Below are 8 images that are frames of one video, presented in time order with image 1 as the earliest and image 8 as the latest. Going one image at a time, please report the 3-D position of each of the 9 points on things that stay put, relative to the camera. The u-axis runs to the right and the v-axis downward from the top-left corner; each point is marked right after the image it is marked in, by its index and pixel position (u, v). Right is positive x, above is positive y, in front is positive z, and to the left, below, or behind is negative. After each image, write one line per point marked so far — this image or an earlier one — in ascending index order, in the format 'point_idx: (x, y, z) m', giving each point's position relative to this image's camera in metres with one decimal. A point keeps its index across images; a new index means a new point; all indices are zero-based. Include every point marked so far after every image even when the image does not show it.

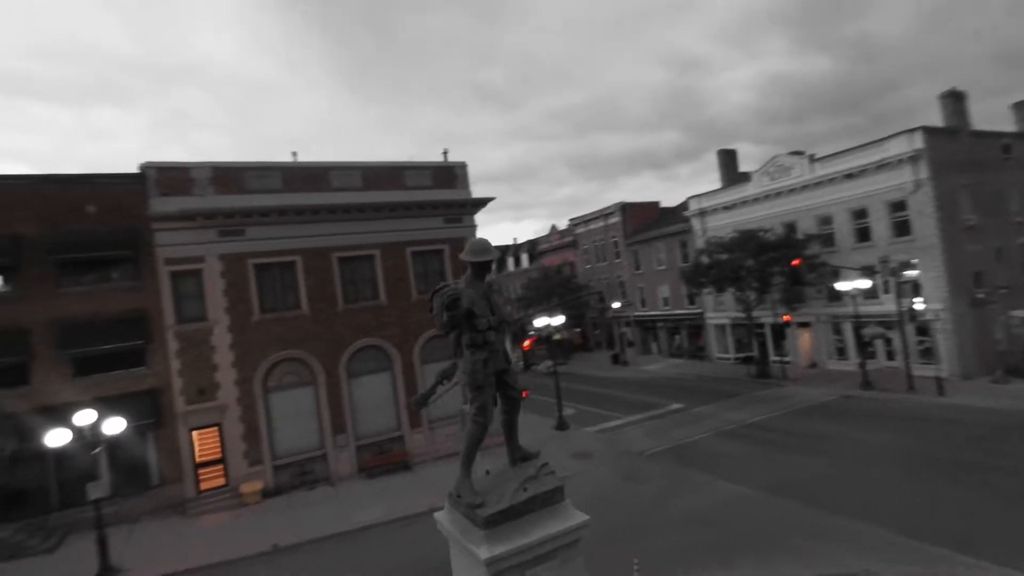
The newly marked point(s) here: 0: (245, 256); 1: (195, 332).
0: (-9.7, +1.1, +19.0) m
1: (-11.0, -1.5, +18.1) m
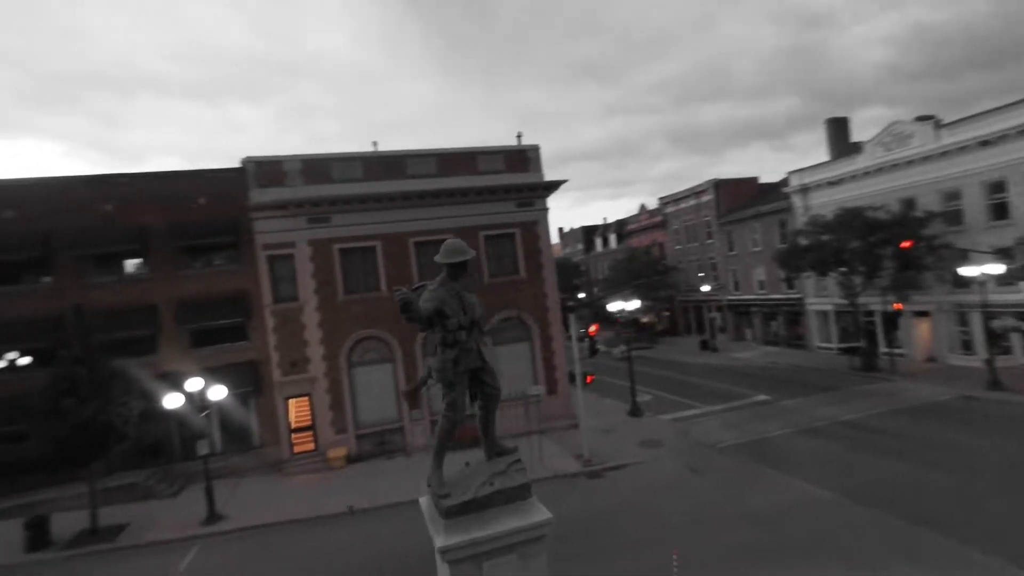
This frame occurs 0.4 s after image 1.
0: (-7.1, +1.8, +20.5) m
1: (-8.6, -0.9, +20.0) m
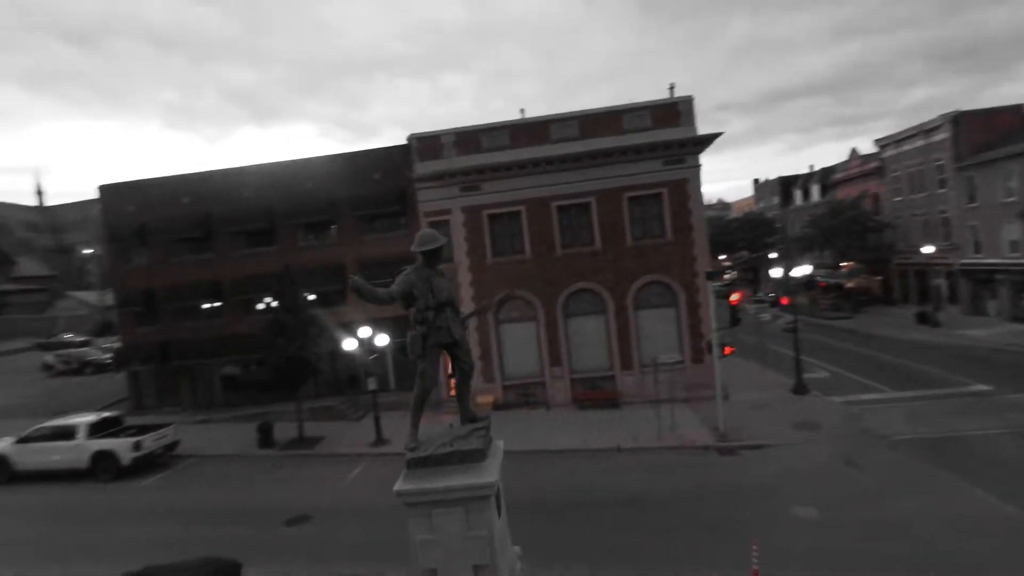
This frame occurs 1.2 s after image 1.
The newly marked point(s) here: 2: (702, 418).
0: (-1.3, +3.4, +22.2) m
1: (-2.9, +0.7, +22.5) m
2: (+7.0, -4.8, +19.2) m
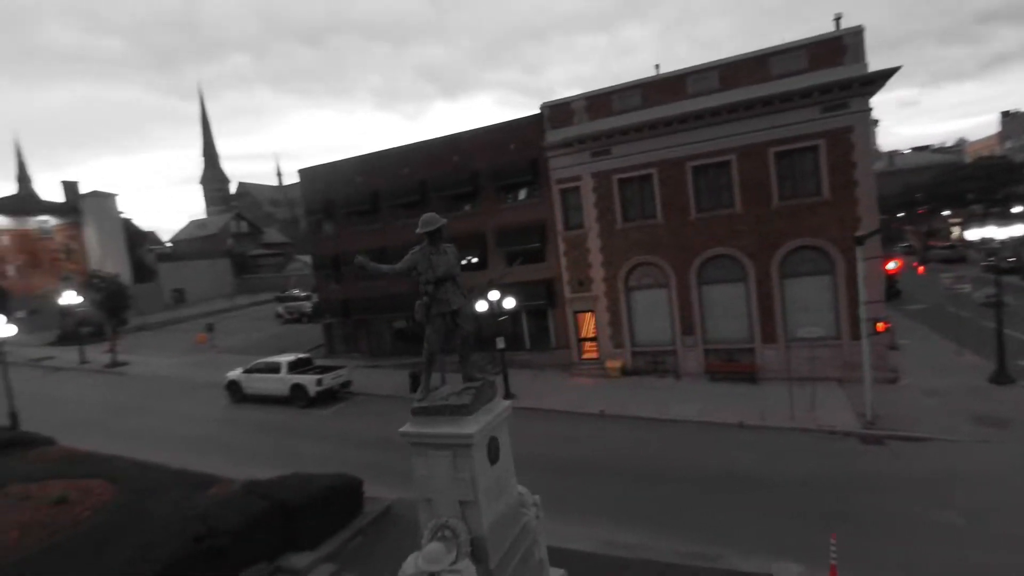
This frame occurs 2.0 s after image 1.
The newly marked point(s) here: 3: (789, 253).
0: (+4.2, +4.8, +22.0) m
1: (+2.8, +2.2, +22.9) m
2: (+11.1, -3.7, +17.0) m
3: (+10.6, +1.3, +19.9) m
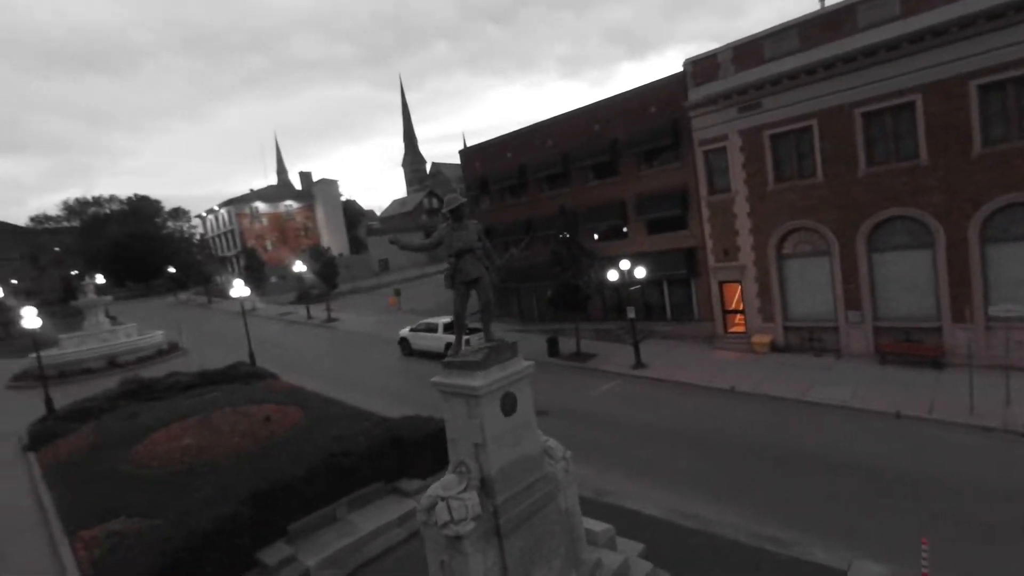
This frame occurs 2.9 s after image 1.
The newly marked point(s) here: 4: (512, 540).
0: (+9.5, +6.0, +19.9) m
1: (+8.5, +3.5, +21.4) m
2: (+14.4, -2.8, +13.4) m
3: (+14.8, +2.3, +15.9) m
4: (0.0, -3.1, +6.4) m
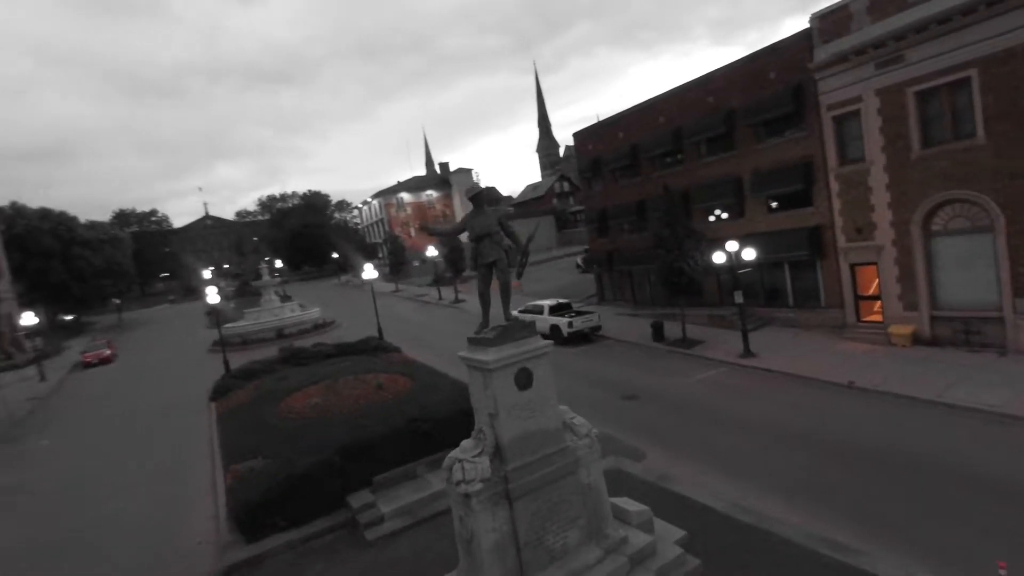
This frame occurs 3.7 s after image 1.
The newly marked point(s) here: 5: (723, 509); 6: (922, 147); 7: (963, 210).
0: (+12.9, +6.6, +17.1) m
1: (+12.3, +4.1, +18.8) m
2: (+15.8, -2.5, +9.8) m
3: (+16.9, +2.7, +12.0) m
4: (+0.1, -2.9, +6.9) m
5: (+3.8, -4.0, +9.4) m
6: (+13.4, +4.6, +17.1) m
7: (+14.3, +2.5, +16.5) m
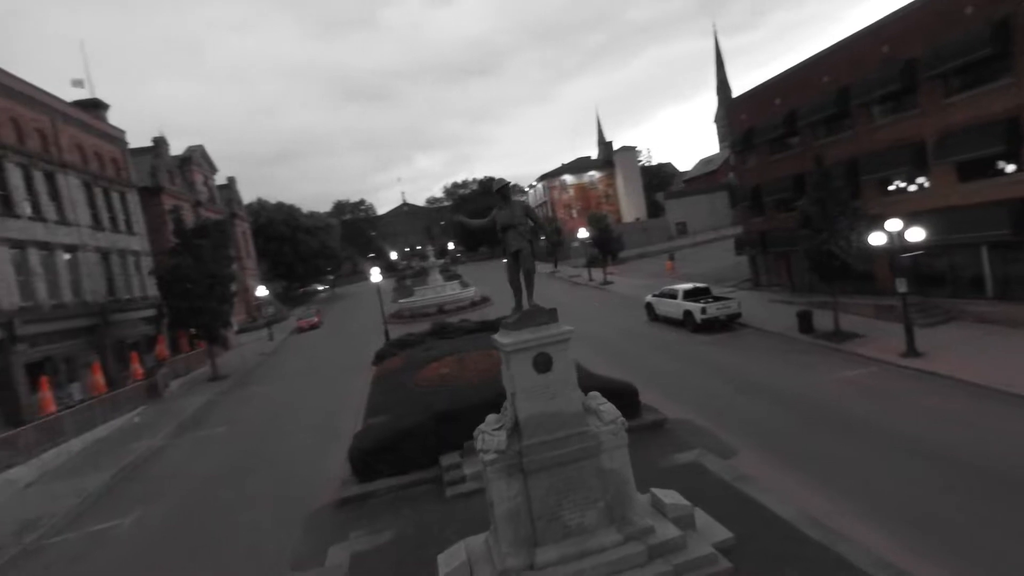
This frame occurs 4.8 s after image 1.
0: (+15.8, +6.8, +12.5) m
1: (+15.8, +4.5, +14.4) m
2: (+16.1, -2.6, +5.0) m
3: (+17.9, +2.7, +6.5) m
4: (+0.3, -2.7, +7.4) m
5: (+4.6, -3.8, +8.6) m
6: (+16.3, +4.9, +12.4) m
7: (+16.9, +2.7, +11.6) m
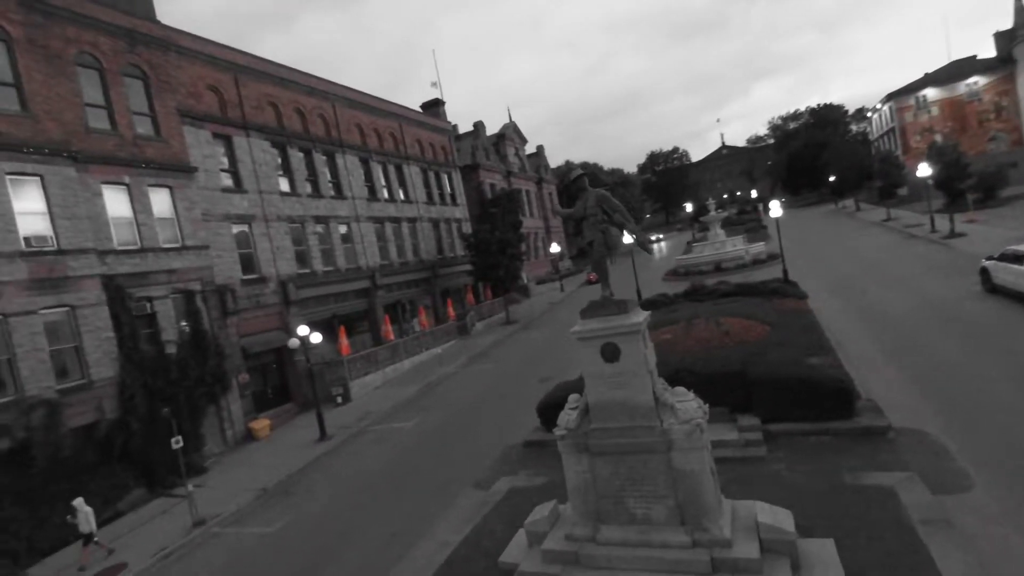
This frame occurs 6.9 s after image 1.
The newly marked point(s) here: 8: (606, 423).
0: (+16.8, +6.8, +2.3) m
1: (+17.9, +4.6, +4.1) m
2: (+13.0, -3.3, -3.1) m
3: (+15.3, +2.1, -3.4) m
4: (+1.3, -2.6, +7.7) m
5: (+5.5, -3.7, +6.4) m
6: (+17.2, +4.8, +2.2) m
7: (+17.3, +2.5, +1.4) m
8: (+1.4, -2.0, +7.7) m
